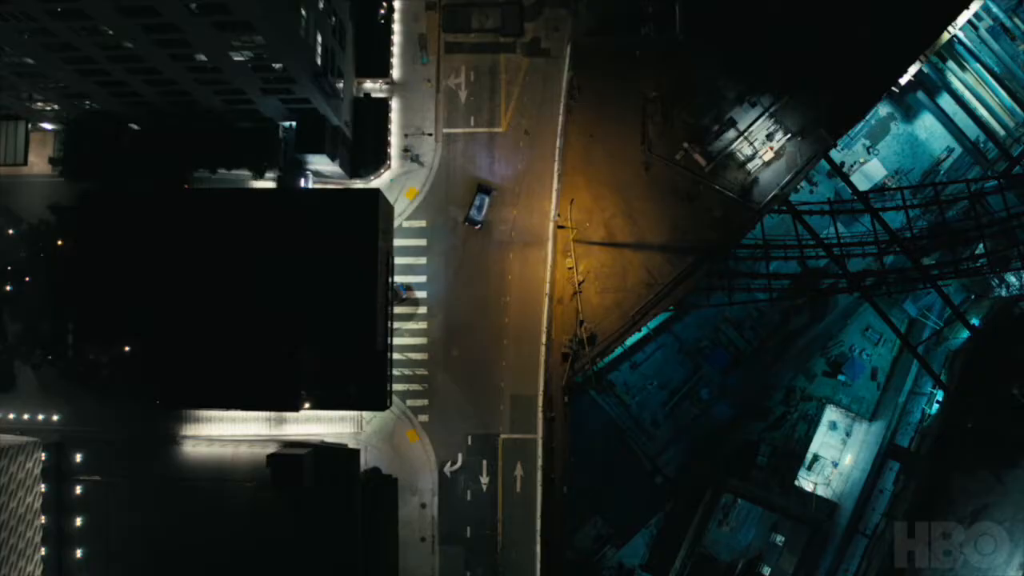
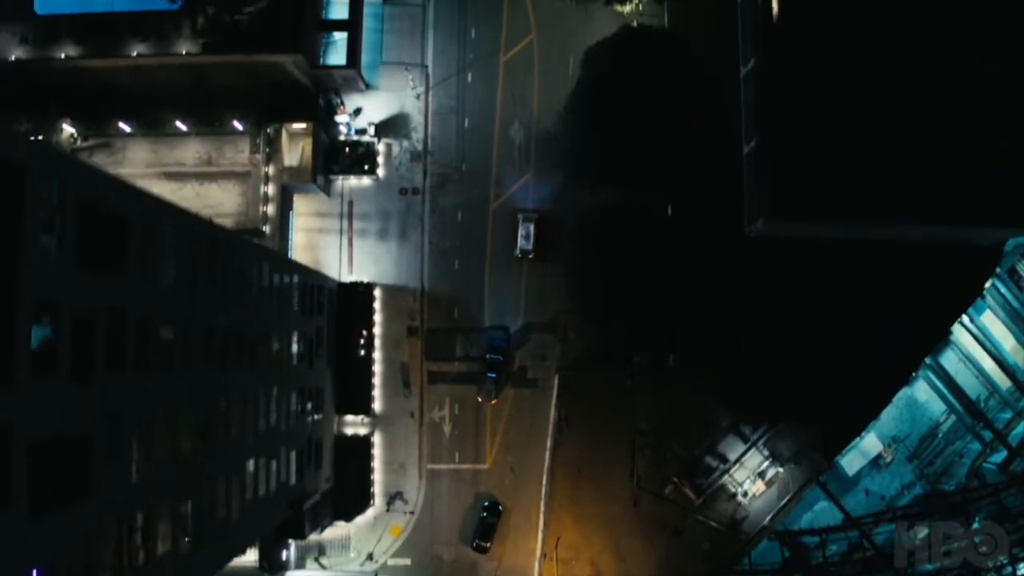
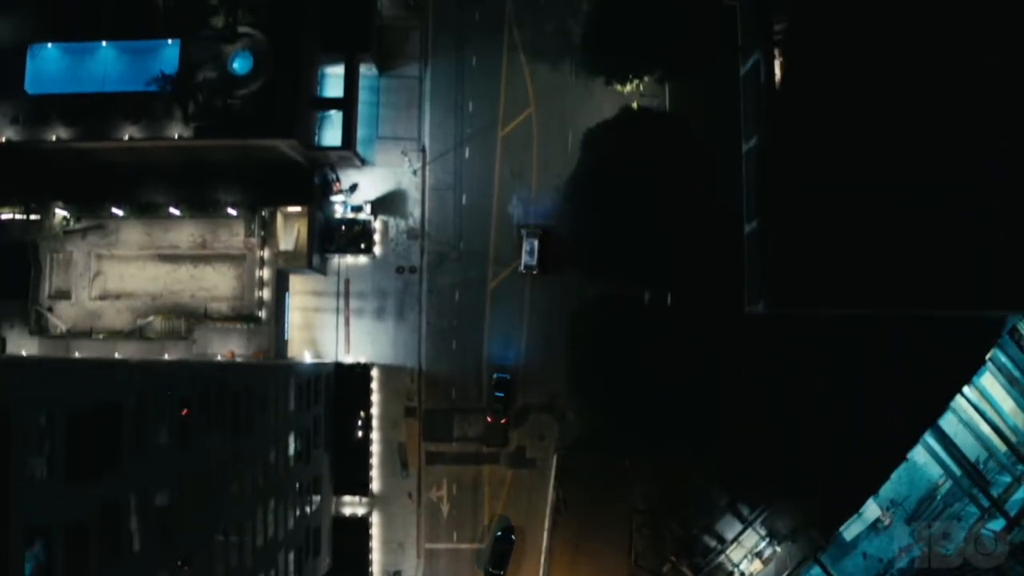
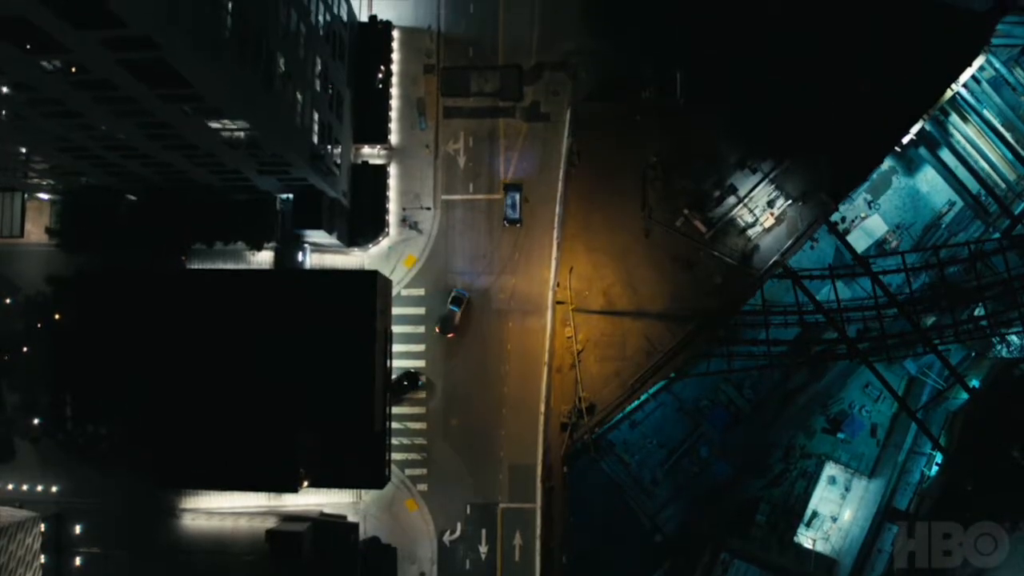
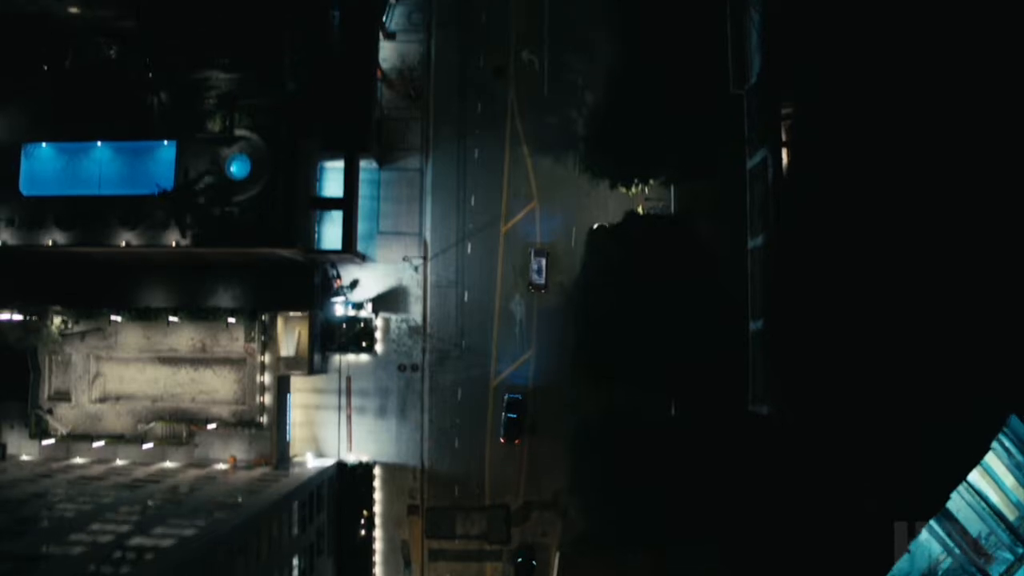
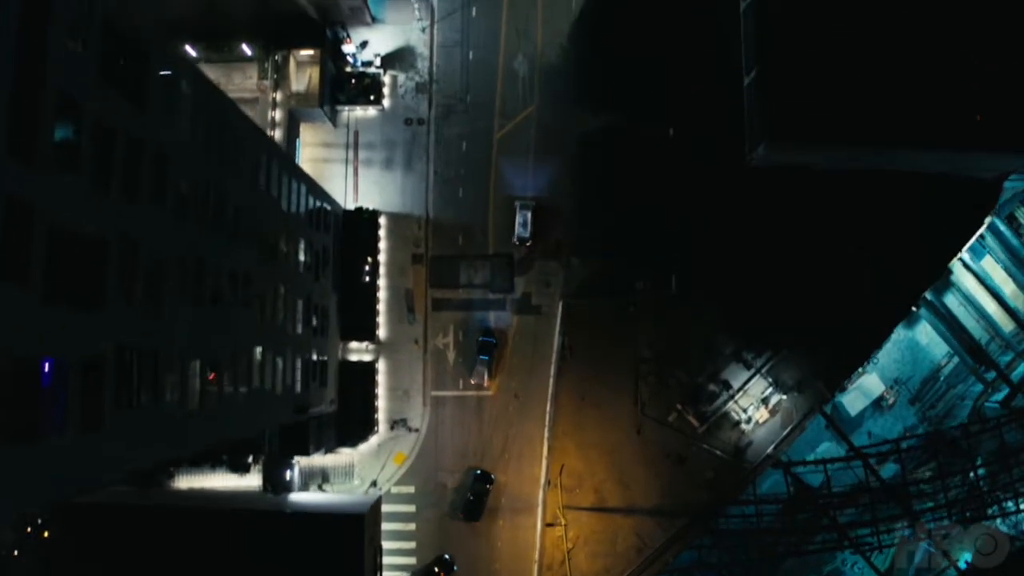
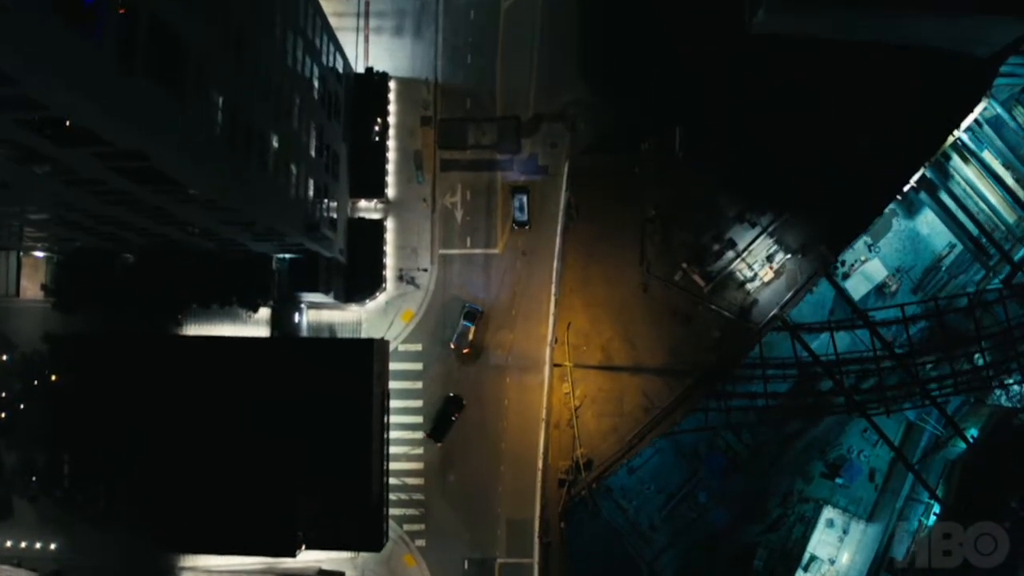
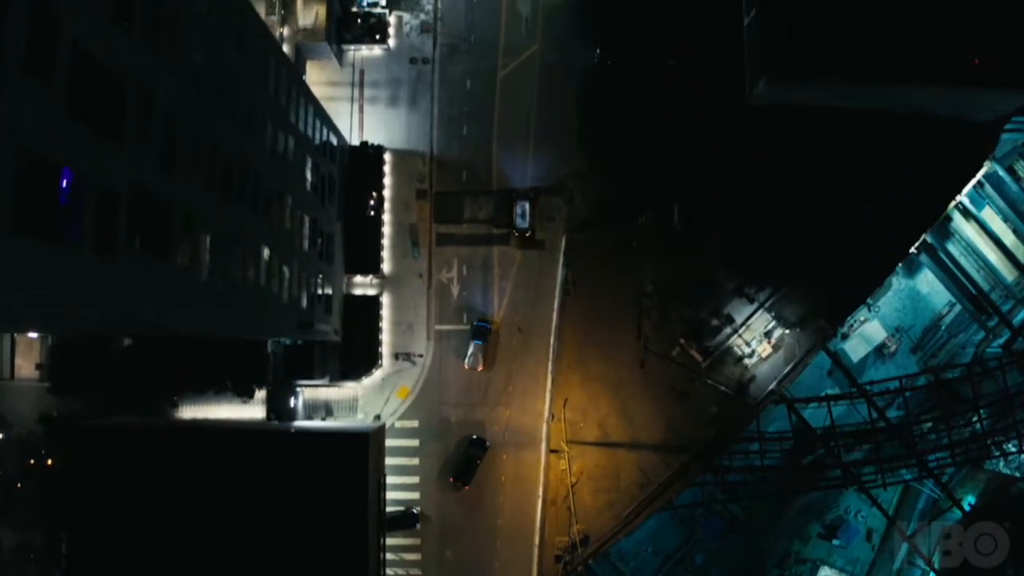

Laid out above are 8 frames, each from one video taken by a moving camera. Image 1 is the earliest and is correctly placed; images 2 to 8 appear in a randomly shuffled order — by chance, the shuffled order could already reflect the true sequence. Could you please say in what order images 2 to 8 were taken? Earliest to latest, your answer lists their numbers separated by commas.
4, 7, 8, 6, 2, 3, 5
